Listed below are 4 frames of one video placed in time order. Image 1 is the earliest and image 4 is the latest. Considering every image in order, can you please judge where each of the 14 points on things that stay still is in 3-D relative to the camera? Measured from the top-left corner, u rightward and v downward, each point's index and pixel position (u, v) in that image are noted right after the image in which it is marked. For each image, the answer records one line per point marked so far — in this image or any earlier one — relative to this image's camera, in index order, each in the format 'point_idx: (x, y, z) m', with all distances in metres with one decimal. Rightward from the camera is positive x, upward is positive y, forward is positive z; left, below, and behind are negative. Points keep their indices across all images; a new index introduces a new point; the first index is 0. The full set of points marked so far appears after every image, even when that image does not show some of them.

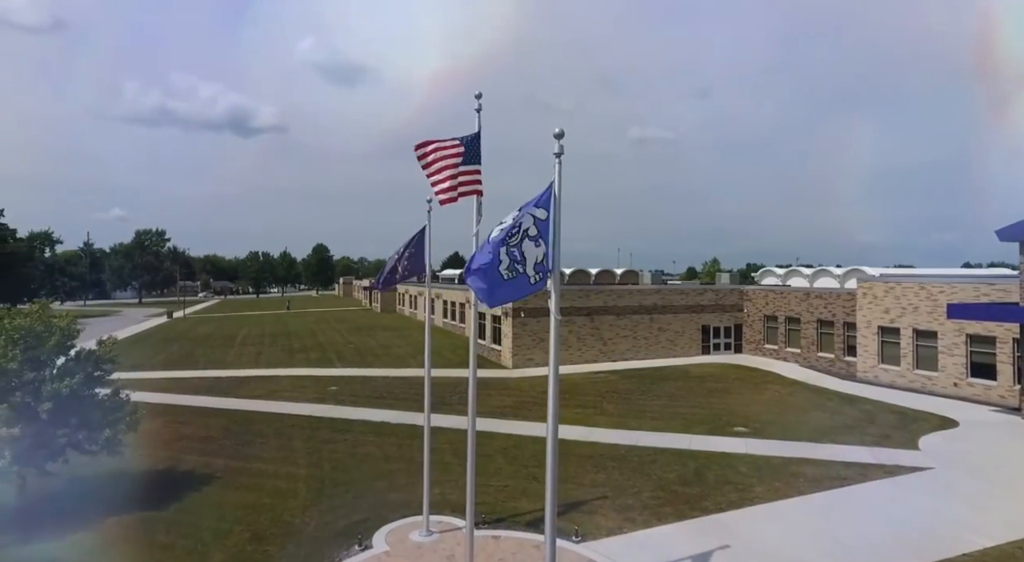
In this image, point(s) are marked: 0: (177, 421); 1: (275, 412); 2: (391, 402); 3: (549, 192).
0: (-8.8, -3.7, +17.3) m
1: (-6.6, -3.6, +18.2) m
2: (-3.5, -3.5, +19.1) m
3: (+0.4, +1.0, +7.5) m
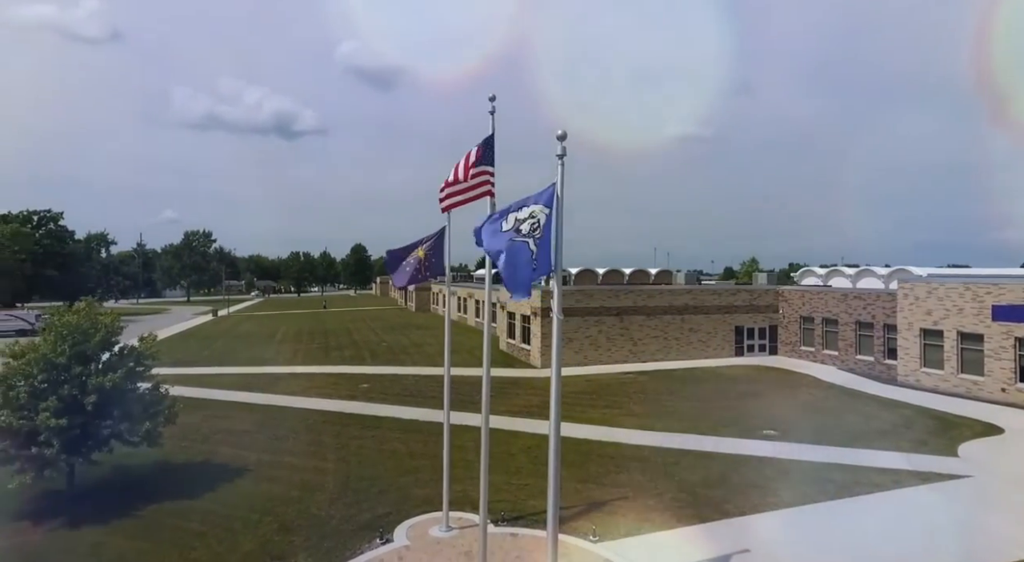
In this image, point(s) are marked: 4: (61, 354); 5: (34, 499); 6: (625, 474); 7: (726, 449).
0: (-8.1, -3.7, +18.1) m
1: (-5.8, -3.6, +18.8) m
2: (-2.7, -3.5, +19.4) m
3: (+0.4, +1.0, +7.7) m
4: (-9.0, -1.5, +13.3) m
5: (-9.8, -4.5, +13.6) m
6: (+2.5, -4.3, +14.8) m
7: (+5.2, -4.1, +16.1) m
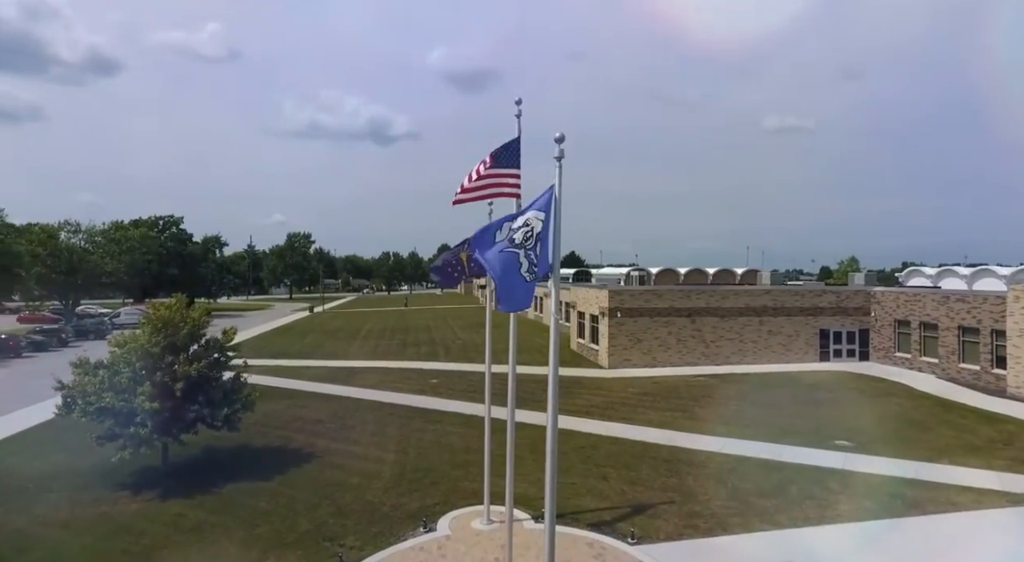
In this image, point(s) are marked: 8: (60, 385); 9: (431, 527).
0: (-6.4, -3.6, +19.5) m
1: (-4.0, -3.6, +19.8) m
2: (-0.8, -3.5, +20.0) m
3: (+0.4, +1.0, +7.8) m
4: (-8.0, -1.4, +14.9) m
5: (-8.7, -4.4, +15.3) m
6: (+3.6, -4.3, +14.6) m
7: (+6.5, -4.1, +15.4) m
8: (-10.1, -2.3, +14.7) m
9: (-1.6, -4.8, +12.8) m
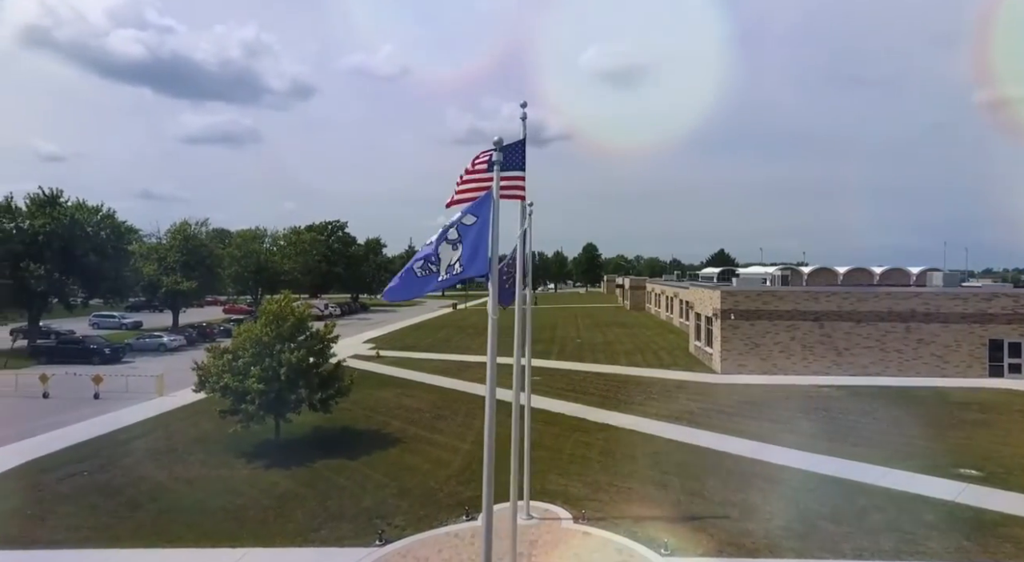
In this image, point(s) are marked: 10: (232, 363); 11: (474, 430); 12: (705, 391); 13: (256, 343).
0: (-3.4, -3.6, +21.0) m
1: (-1.0, -3.5, +20.6) m
2: (+2.0, -3.4, +19.8) m
3: (-0.3, +1.1, +7.8) m
4: (-6.3, -1.4, +17.0) m
5: (-6.9, -4.4, +17.7) m
6: (+4.7, -4.3, +13.4) m
7: (+7.7, -4.1, +13.4) m
8: (-8.4, -2.2, +17.5) m
9: (-0.8, -4.7, +13.2) m
10: (-7.2, -2.1, +16.9) m
11: (-1.0, -4.0, +17.8) m
12: (+5.7, -3.2, +19.4) m
13: (-6.6, -1.6, +16.9) m
